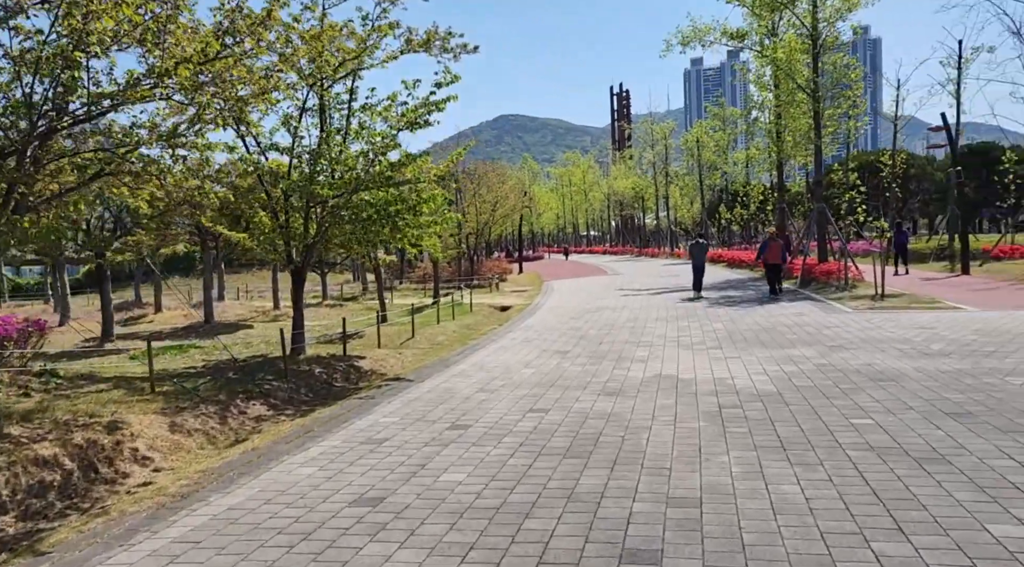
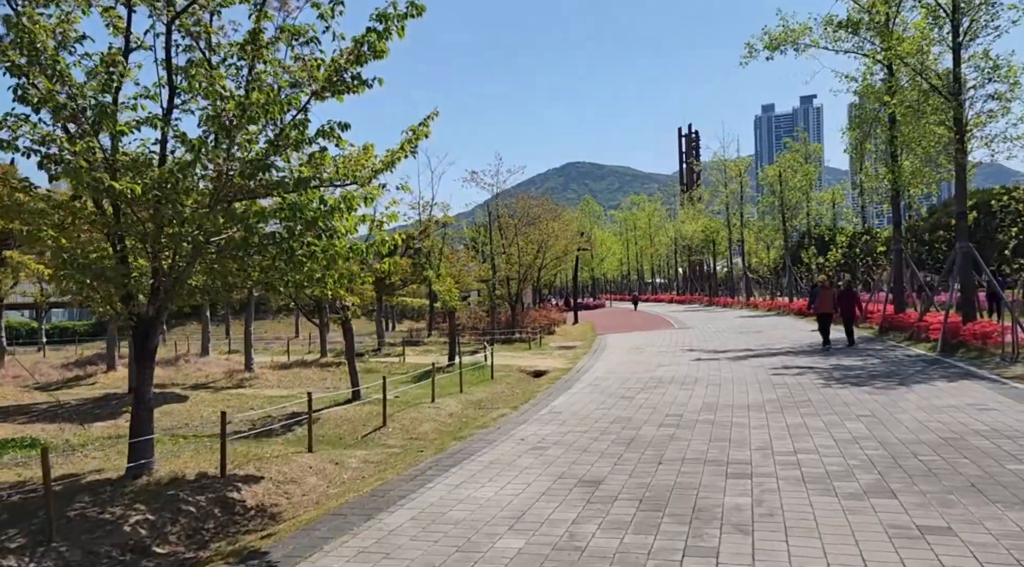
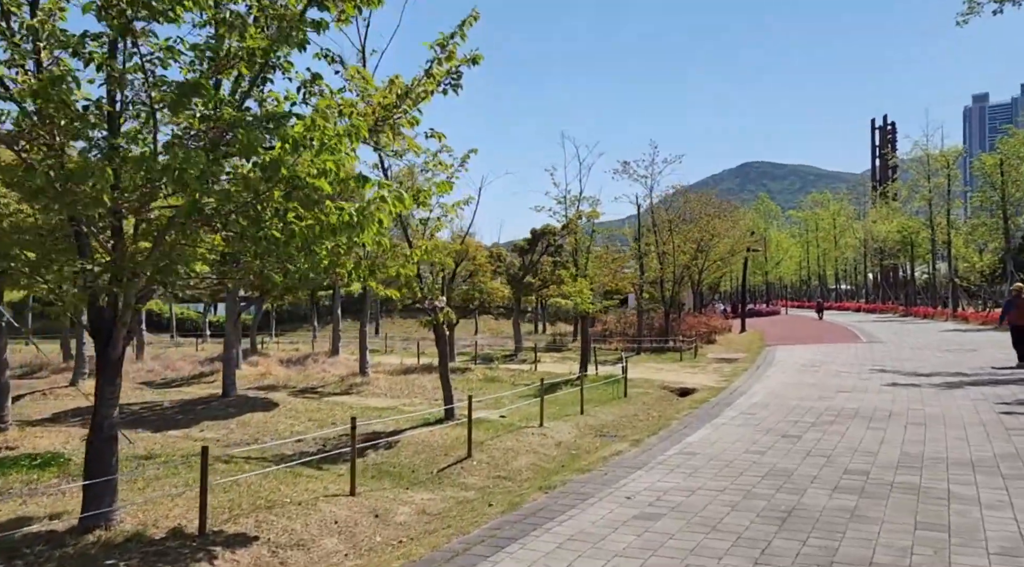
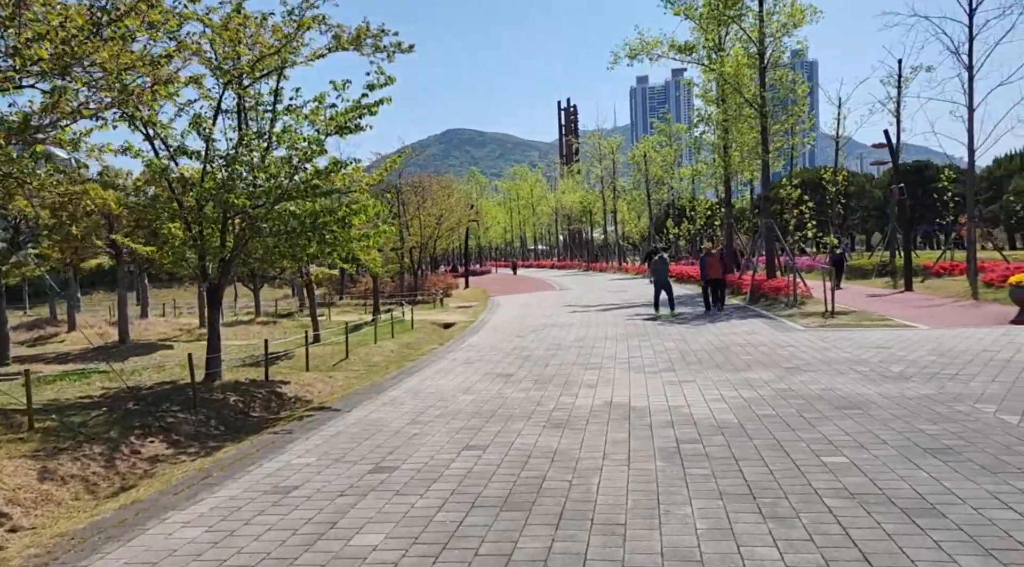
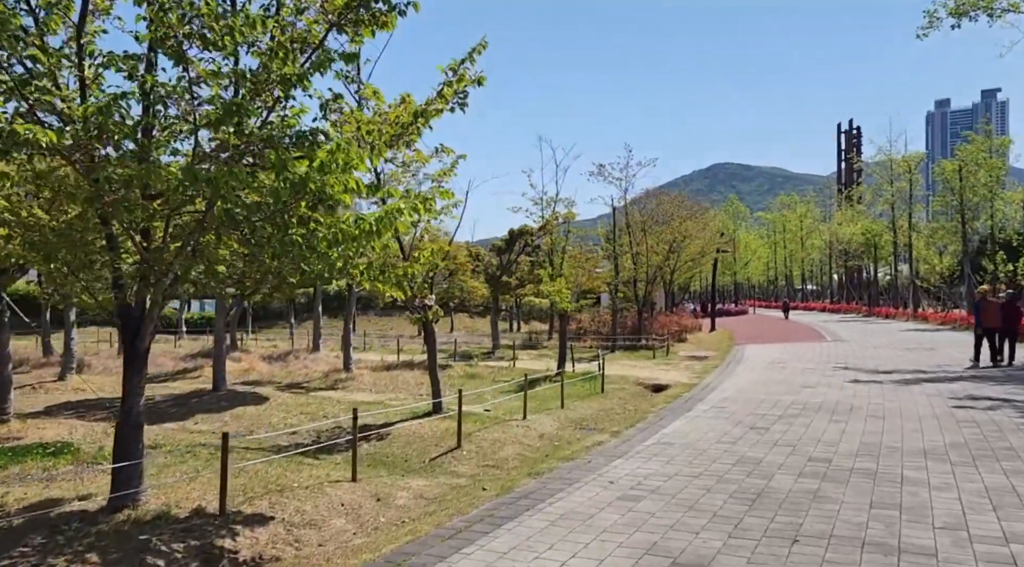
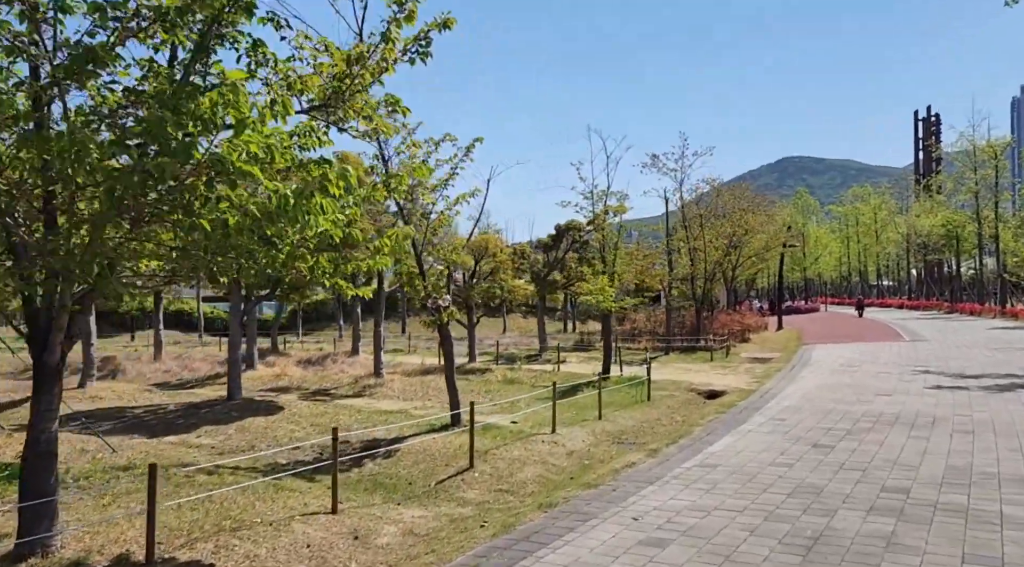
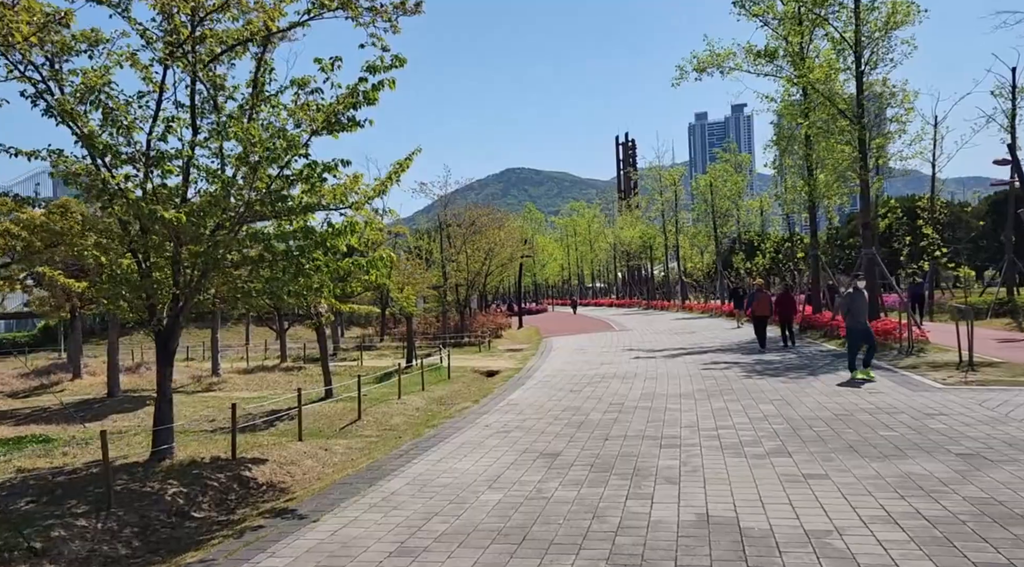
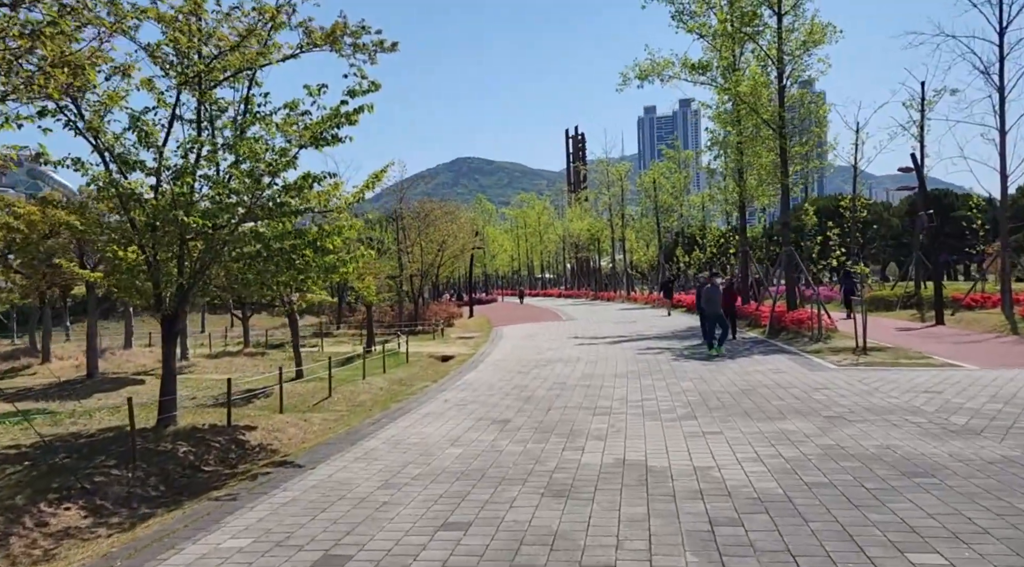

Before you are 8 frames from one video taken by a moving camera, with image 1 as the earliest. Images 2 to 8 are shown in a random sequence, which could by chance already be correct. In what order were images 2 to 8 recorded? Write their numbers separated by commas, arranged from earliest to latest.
4, 8, 7, 2, 5, 3, 6
